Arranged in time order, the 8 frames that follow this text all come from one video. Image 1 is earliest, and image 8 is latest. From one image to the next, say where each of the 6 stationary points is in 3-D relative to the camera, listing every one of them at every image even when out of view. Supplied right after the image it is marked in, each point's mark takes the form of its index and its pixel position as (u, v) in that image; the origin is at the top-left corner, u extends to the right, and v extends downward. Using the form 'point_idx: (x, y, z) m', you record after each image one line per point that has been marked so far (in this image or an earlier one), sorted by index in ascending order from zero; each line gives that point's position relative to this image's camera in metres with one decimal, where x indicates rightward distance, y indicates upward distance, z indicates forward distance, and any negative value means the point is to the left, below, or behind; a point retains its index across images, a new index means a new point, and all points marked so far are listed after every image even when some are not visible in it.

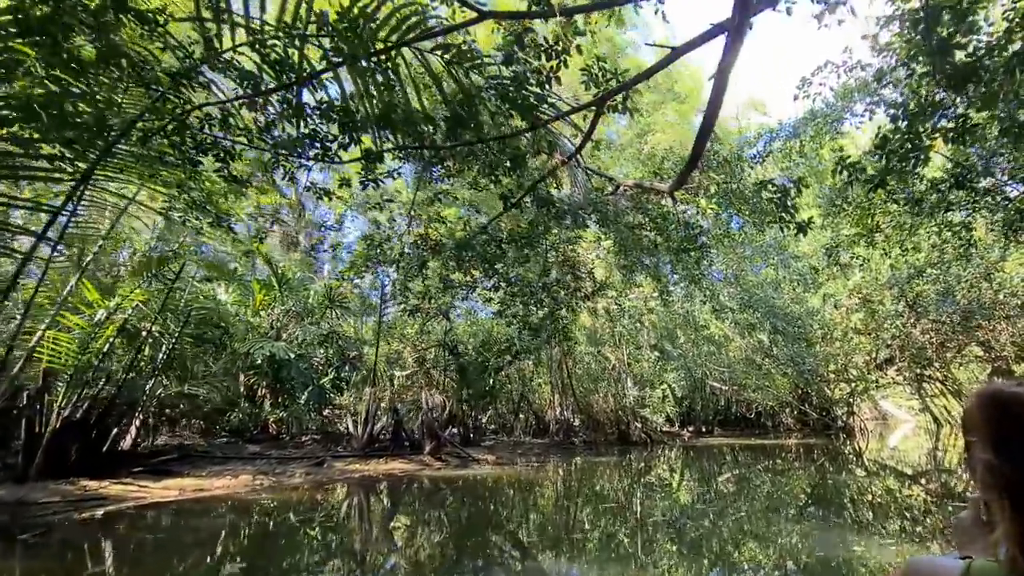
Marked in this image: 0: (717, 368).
0: (+6.8, -2.7, +16.5) m
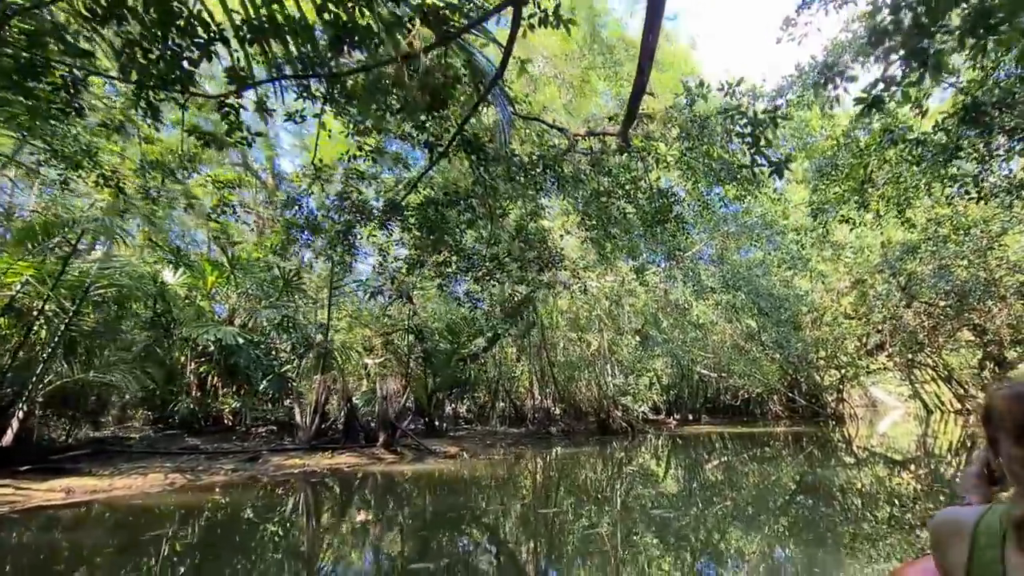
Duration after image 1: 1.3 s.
0: (+6.2, -2.1, +16.0) m
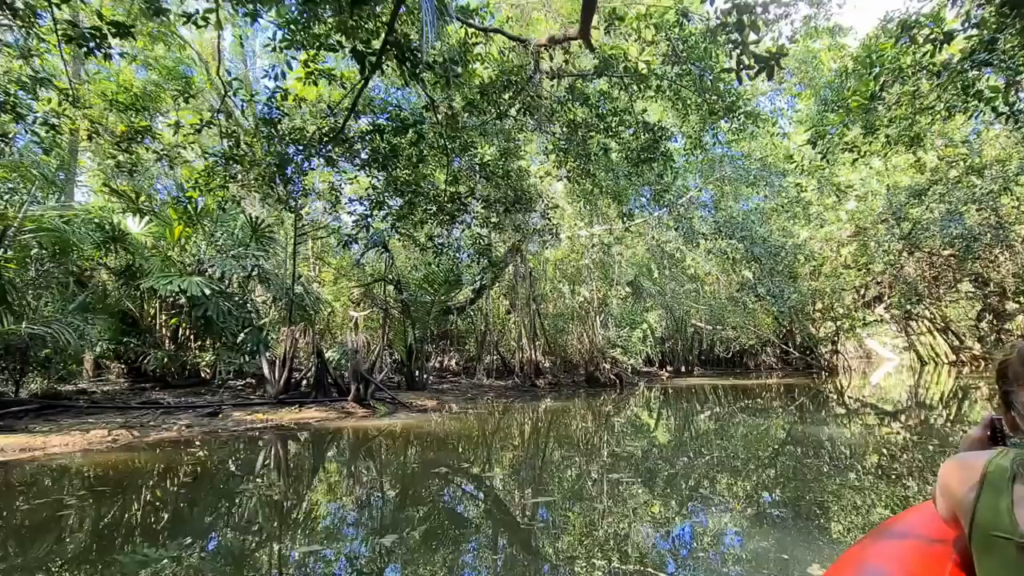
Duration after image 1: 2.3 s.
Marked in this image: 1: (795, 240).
0: (+5.9, -0.6, +15.6) m
1: (+6.8, +1.2, +11.9) m
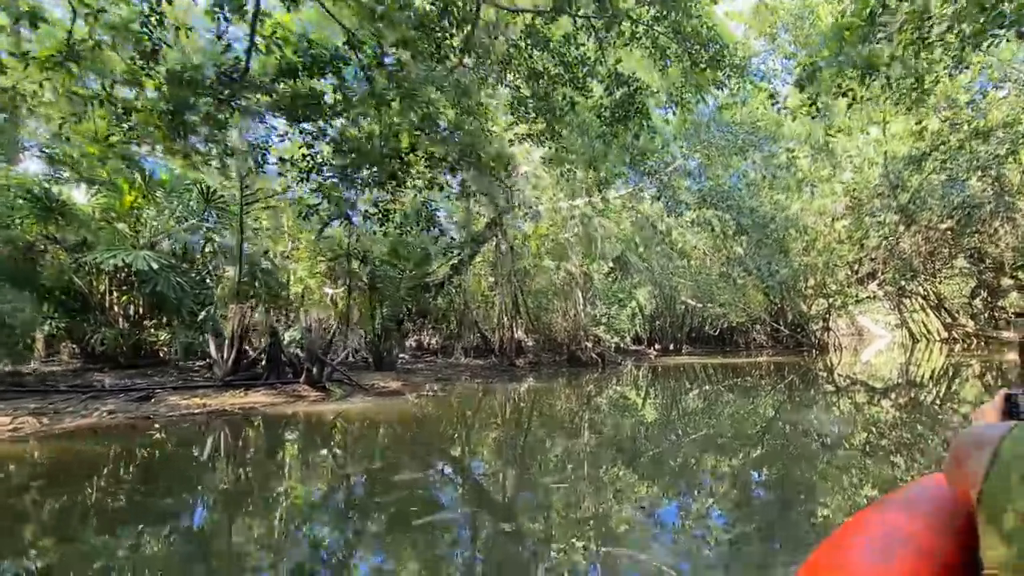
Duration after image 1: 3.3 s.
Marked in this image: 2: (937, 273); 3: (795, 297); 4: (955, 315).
0: (+5.3, +0.1, +15.2) m
1: (+6.3, +1.7, +11.4) m
2: (+11.0, +0.4, +12.9) m
3: (+9.3, -0.3, +16.3) m
4: (+14.9, -0.9, +16.7) m
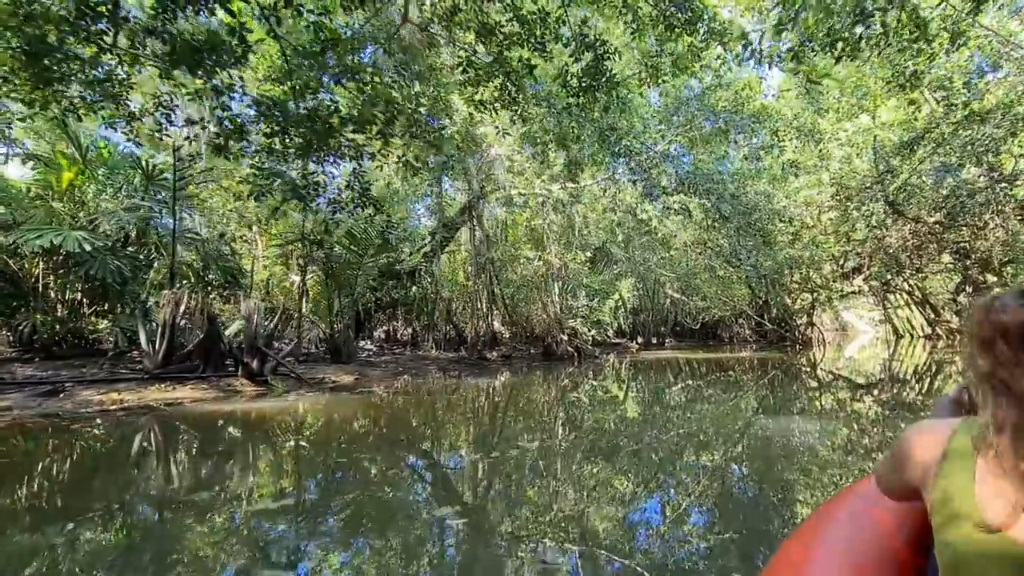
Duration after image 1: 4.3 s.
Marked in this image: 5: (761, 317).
0: (+4.7, +0.4, +14.8) m
1: (+5.8, +1.9, +11.0) m
2: (+10.4, +0.5, +12.6) m
3: (+8.6, -0.1, +16.0) m
4: (+14.2, -0.8, +16.5) m
5: (+9.1, -1.1, +18.2) m
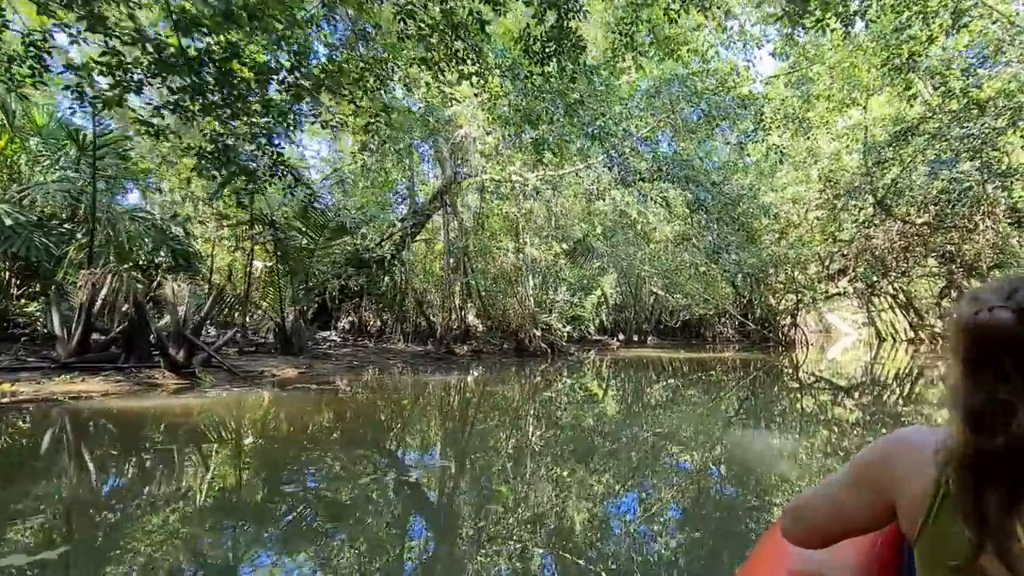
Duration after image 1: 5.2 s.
0: (+4.1, +0.5, +14.4) m
1: (+5.2, +1.9, +10.6) m
2: (+9.8, +0.4, +12.3) m
3: (+8.0, -0.1, +15.7) m
4: (+13.5, -0.9, +16.3) m
5: (+8.4, -1.0, +17.9) m
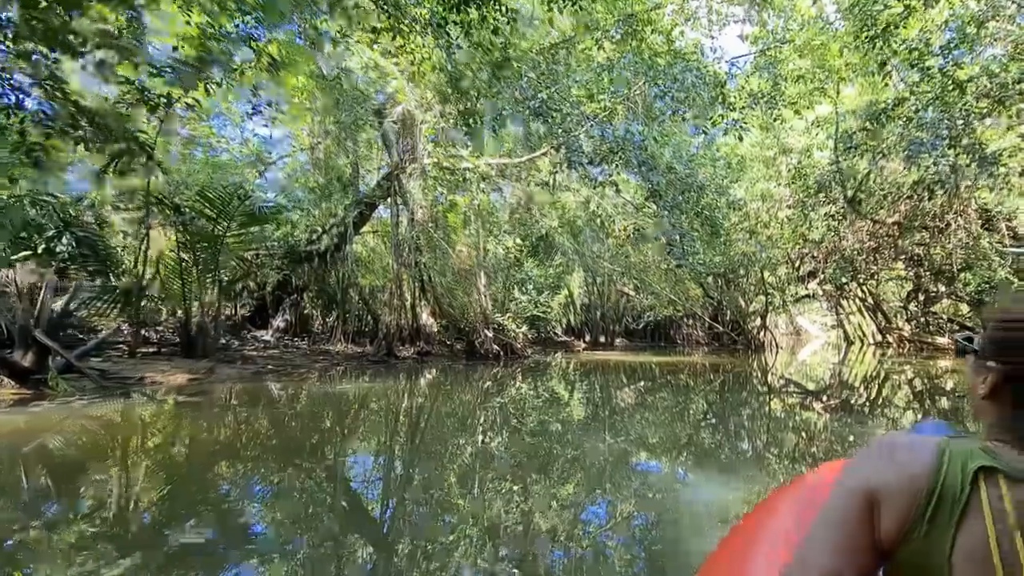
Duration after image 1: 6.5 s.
0: (+3.0, +0.5, +13.8) m
1: (+4.3, +1.9, +10.0) m
2: (+8.8, +0.4, +12.0) m
3: (+6.8, -0.1, +15.2) m
4: (+12.3, -1.0, +16.1) m
5: (+7.1, -1.1, +17.4) m
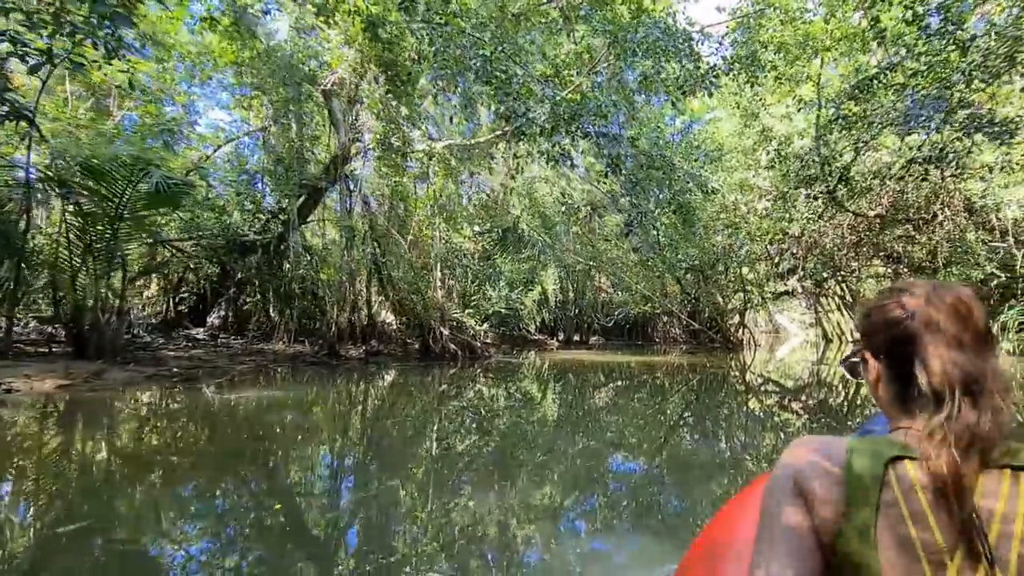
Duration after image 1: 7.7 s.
0: (+2.1, +0.6, +13.1) m
1: (+3.6, +2.0, +9.4) m
2: (+8.0, +0.5, +11.5) m
3: (+5.9, 0.0, +14.7) m
4: (+11.4, -0.9, +15.7) m
5: (+6.2, -1.0, +16.9) m
